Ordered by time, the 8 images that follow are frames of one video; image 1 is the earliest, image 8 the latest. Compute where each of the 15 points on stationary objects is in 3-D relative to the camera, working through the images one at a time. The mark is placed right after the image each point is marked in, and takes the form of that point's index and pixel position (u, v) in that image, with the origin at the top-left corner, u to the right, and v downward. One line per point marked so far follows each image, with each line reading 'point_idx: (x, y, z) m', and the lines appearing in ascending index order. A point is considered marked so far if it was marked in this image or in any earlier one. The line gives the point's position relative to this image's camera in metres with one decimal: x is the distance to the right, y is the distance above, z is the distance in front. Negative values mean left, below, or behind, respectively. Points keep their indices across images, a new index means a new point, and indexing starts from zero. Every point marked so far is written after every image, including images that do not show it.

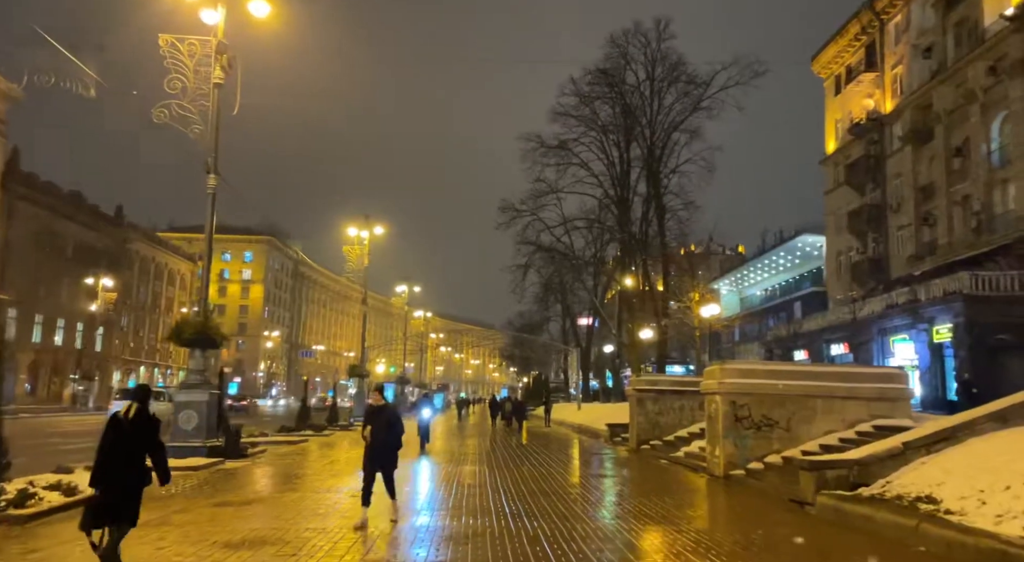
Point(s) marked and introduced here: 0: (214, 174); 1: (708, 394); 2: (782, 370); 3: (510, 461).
0: (-5.8, +2.1, +16.1) m
1: (+3.1, -1.8, +13.3) m
2: (+4.1, -1.4, +12.7) m
3: (0.0, -4.0, +18.5) m
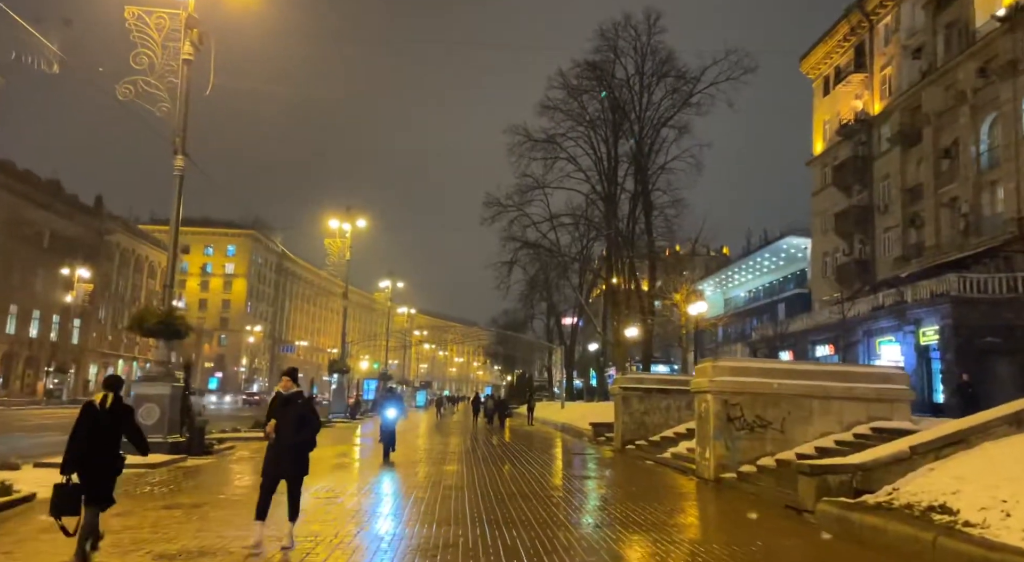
0: (-6.1, +2.3, +15.3) m
1: (+2.8, -1.7, +12.6) m
2: (+3.8, -1.3, +12.1) m
3: (-0.4, -3.9, +17.8) m
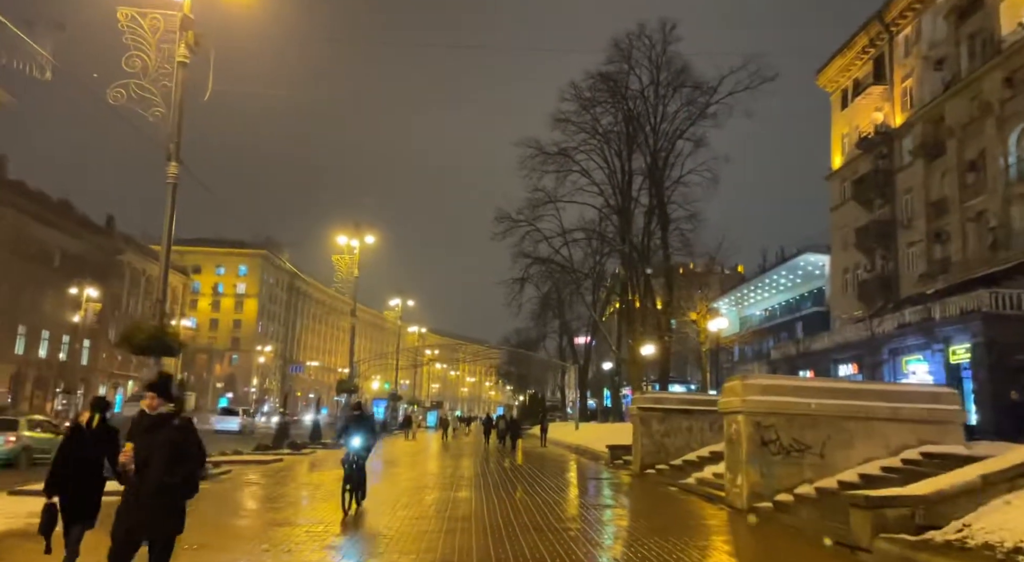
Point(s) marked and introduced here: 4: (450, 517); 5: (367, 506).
0: (-5.9, +2.1, +14.5) m
1: (+3.0, -1.8, +11.6) m
2: (+4.0, -1.4, +11.0) m
3: (-0.2, -4.1, +16.8) m
4: (-0.9, -3.3, +11.5) m
5: (-2.1, -3.4, +12.6) m
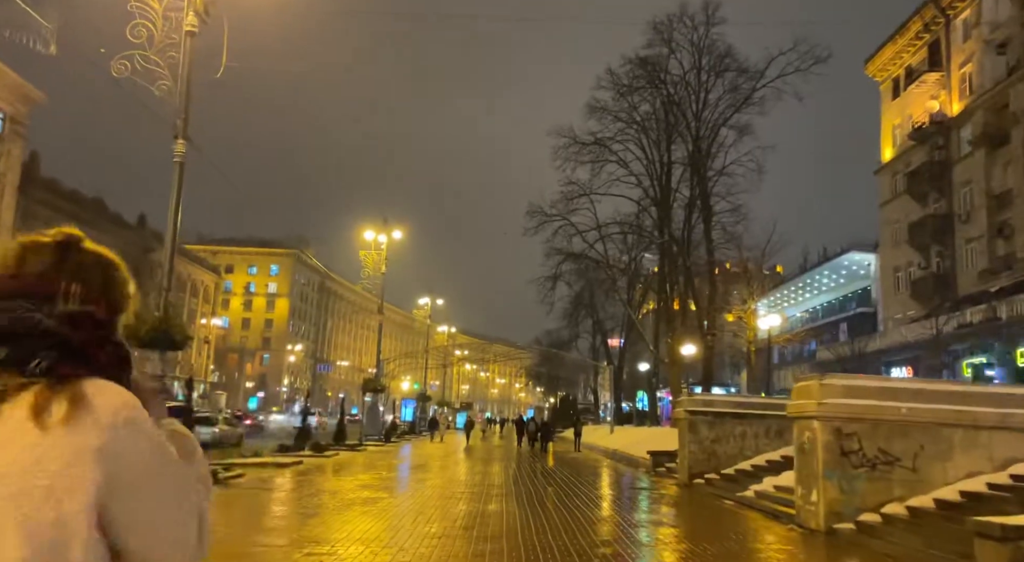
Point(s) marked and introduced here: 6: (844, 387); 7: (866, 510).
0: (-5.3, +2.3, +13.2) m
1: (+3.5, -1.7, +10.0) m
2: (+4.4, -1.2, +9.4) m
3: (+0.5, -4.0, +15.3) m
4: (-0.4, -3.1, +10.1) m
5: (-1.6, -3.2, +11.2) m
6: (+3.8, -1.2, +9.5) m
7: (+3.9, -2.5, +9.2) m
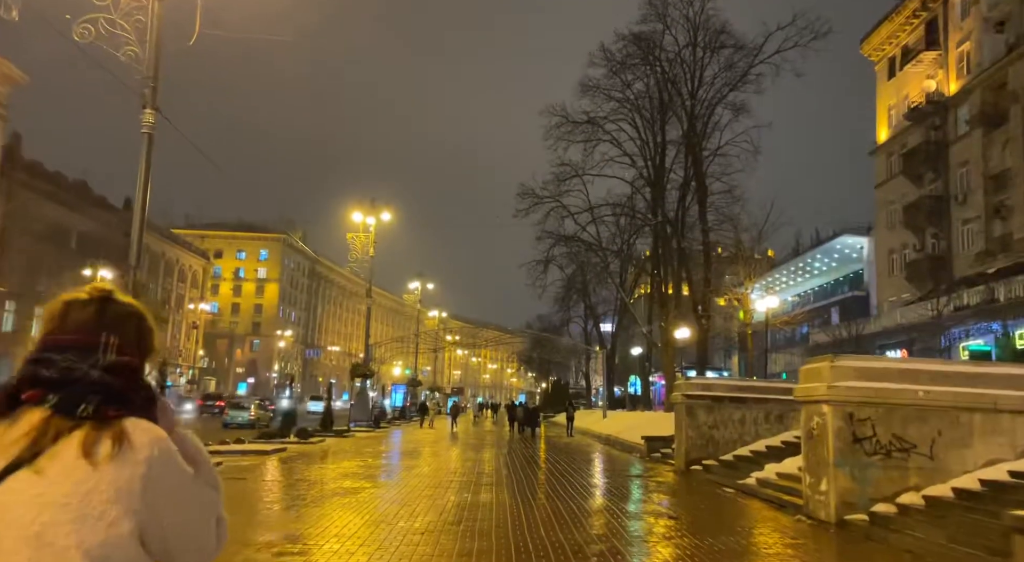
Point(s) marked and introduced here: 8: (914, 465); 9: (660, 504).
0: (-5.5, +2.6, +12.5) m
1: (+3.3, -1.4, +9.4) m
2: (+4.3, -1.0, +8.8) m
3: (+0.3, -3.6, +14.7) m
4: (-0.5, -2.8, +9.5) m
5: (-1.7, -2.9, +10.6) m
6: (+3.7, -0.9, +8.9) m
7: (+3.8, -2.3, +8.6) m
8: (+4.2, -1.9, +8.6) m
9: (+2.1, -3.2, +11.8) m
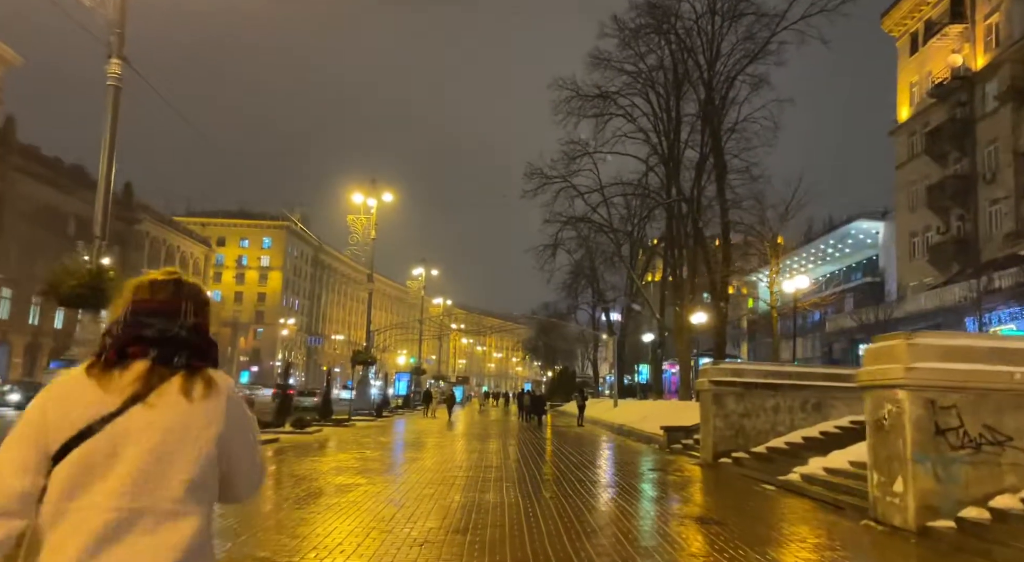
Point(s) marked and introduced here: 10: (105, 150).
0: (-5.3, +3.0, +11.0) m
1: (+3.5, -1.0, +8.0) m
2: (+4.5, -0.6, +7.4) m
3: (+0.5, -3.2, +13.3) m
4: (-0.4, -2.4, +8.1) m
5: (-1.5, -2.6, +9.2) m
6: (+3.8, -0.6, +7.5) m
7: (+3.9, -1.9, +7.2) m
8: (+4.3, -1.6, +7.2) m
9: (+2.3, -2.8, +10.4) m
10: (-5.5, +1.8, +11.3) m
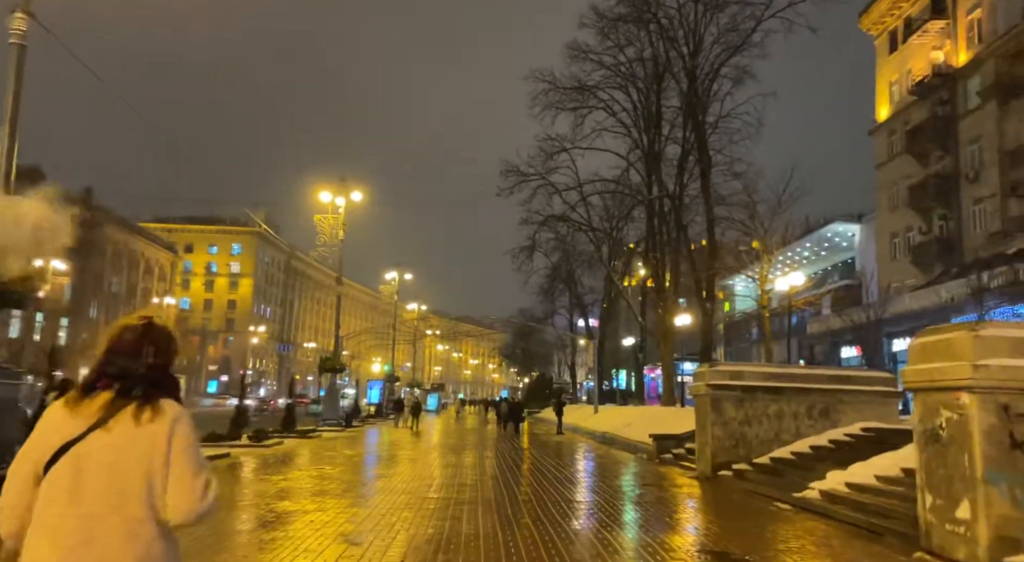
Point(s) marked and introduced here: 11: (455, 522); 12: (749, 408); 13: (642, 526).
0: (-5.6, +3.1, +9.5) m
1: (+3.3, -0.9, +6.6) m
2: (+4.3, -0.5, +6.1) m
3: (+0.1, -3.1, +11.9) m
4: (-0.5, -2.3, +6.6) m
5: (-1.7, -2.5, +7.7) m
6: (+3.7, -0.4, +6.1) m
7: (+3.8, -1.8, +5.8) m
8: (+4.2, -1.4, +5.9) m
9: (+2.0, -2.7, +9.0) m
10: (-5.8, +1.8, +9.7) m
11: (-0.5, -2.7, +9.7) m
12: (+3.8, -2.0, +13.3) m
13: (+1.5, -2.7, +9.2) m
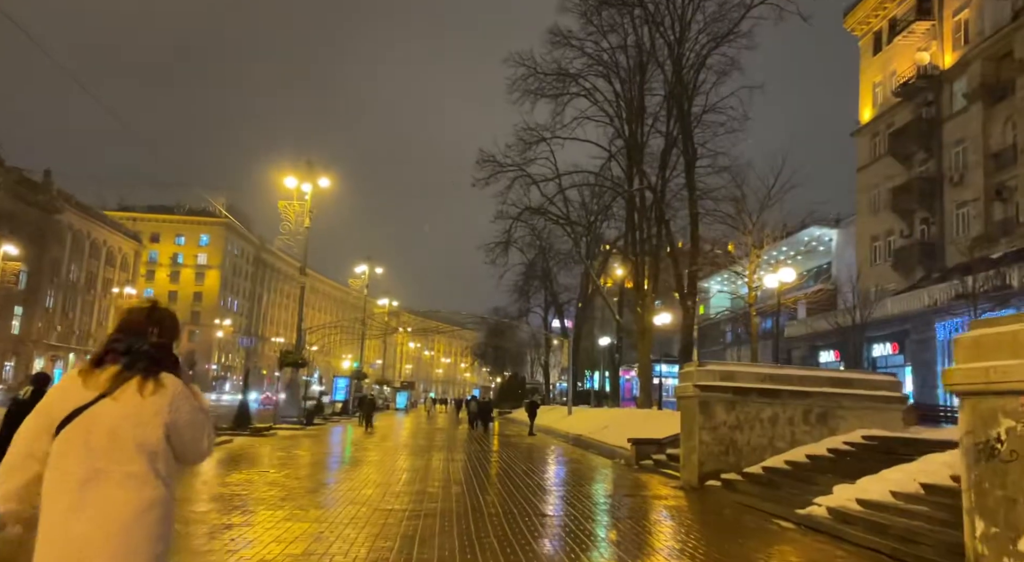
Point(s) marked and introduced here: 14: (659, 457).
0: (-5.8, +3.4, +8.0) m
1: (+3.1, -0.7, +5.5) m
2: (+4.1, -0.3, +5.0) m
3: (-0.3, -2.9, +10.6) m
4: (-0.8, -2.1, +5.3) m
5: (-2.0, -2.2, +6.4) m
6: (+3.5, -0.3, +5.0) m
7: (+3.6, -1.7, +4.7) m
8: (+4.0, -1.3, +4.7) m
9: (+1.7, -2.5, +7.8) m
10: (-6.1, +2.2, +8.2) m
11: (-0.9, -2.5, +8.4) m
12: (+3.3, -1.9, +12.2) m
13: (+1.1, -2.5, +8.0) m
14: (+2.8, -3.4, +16.2) m
